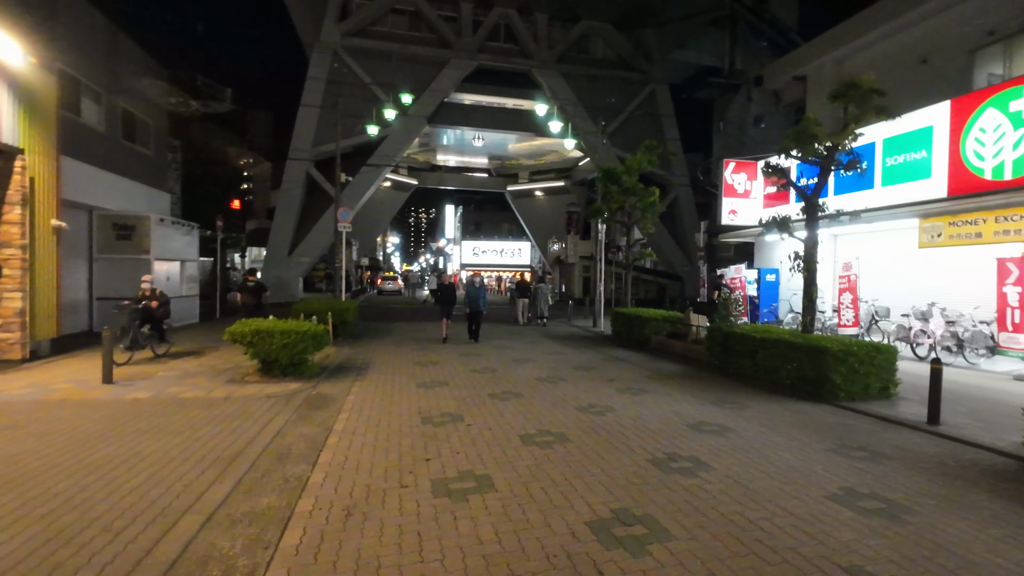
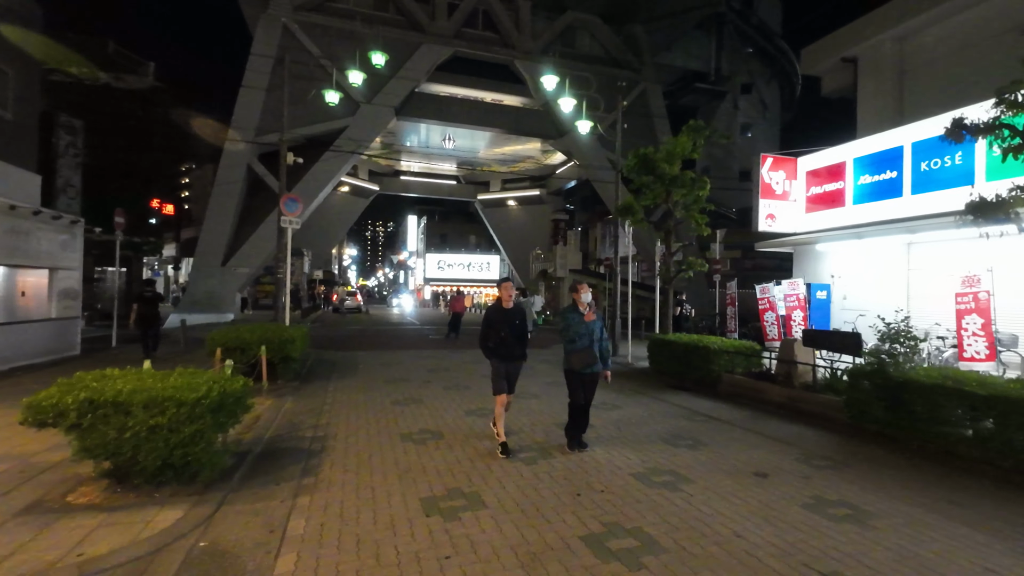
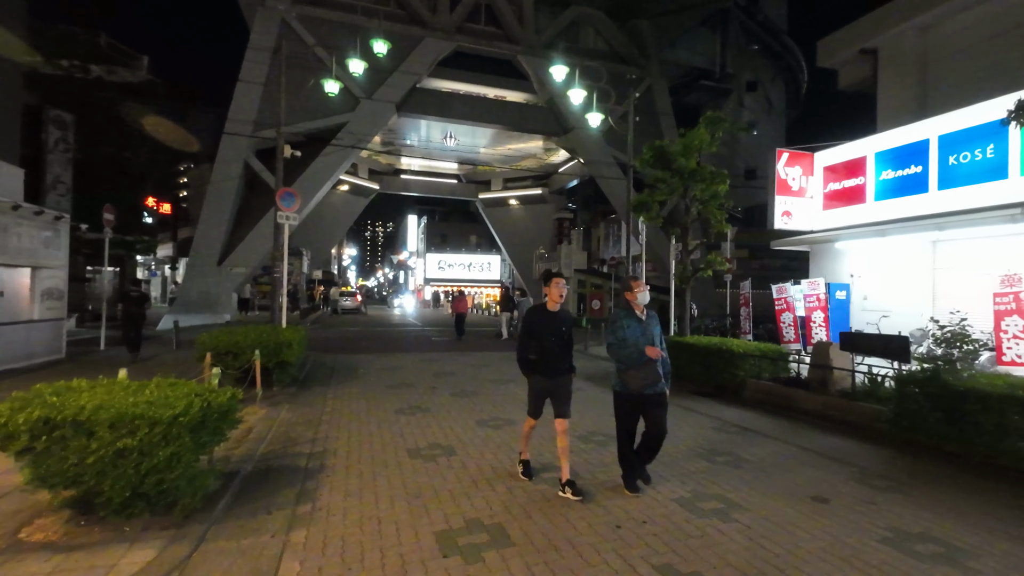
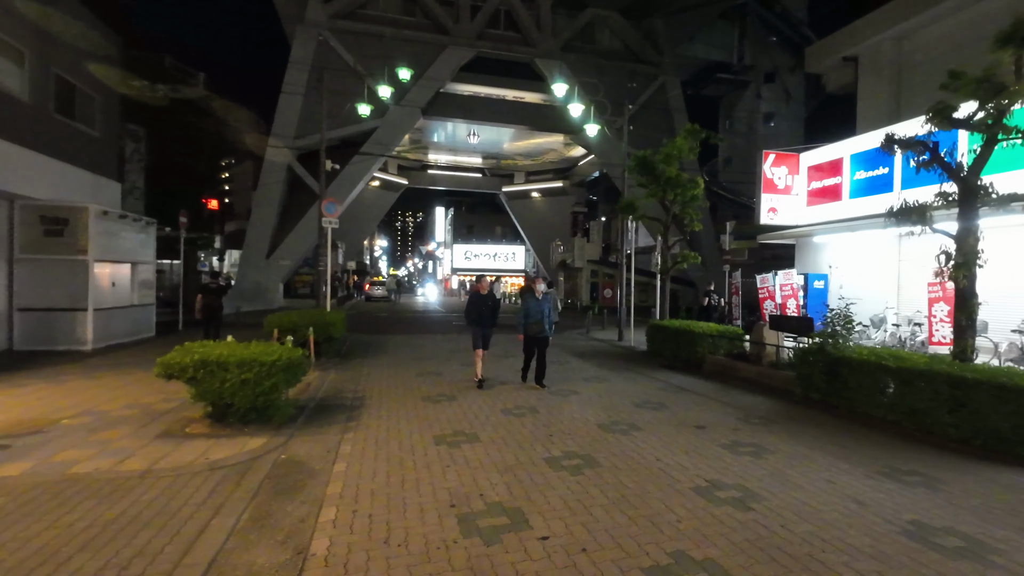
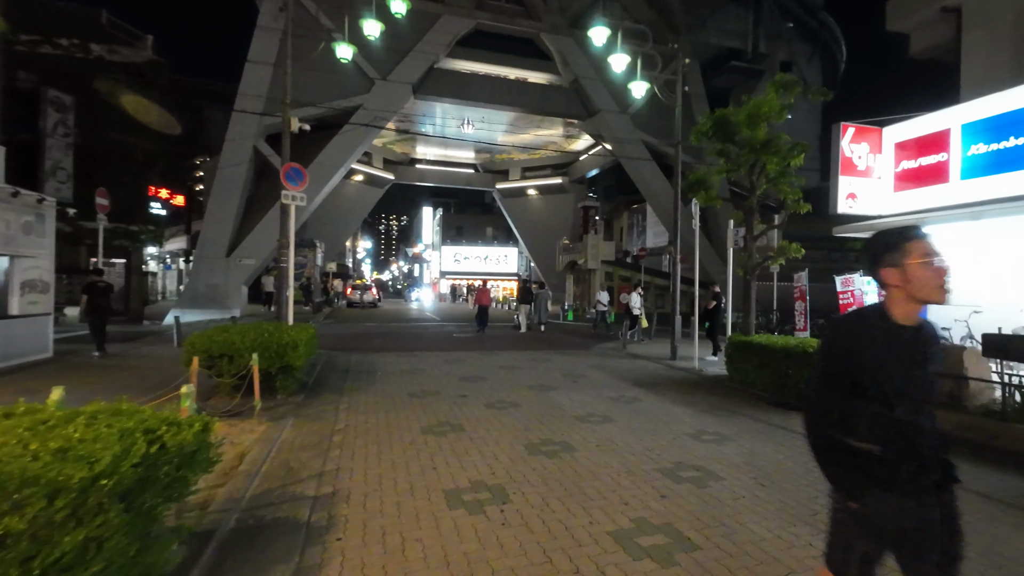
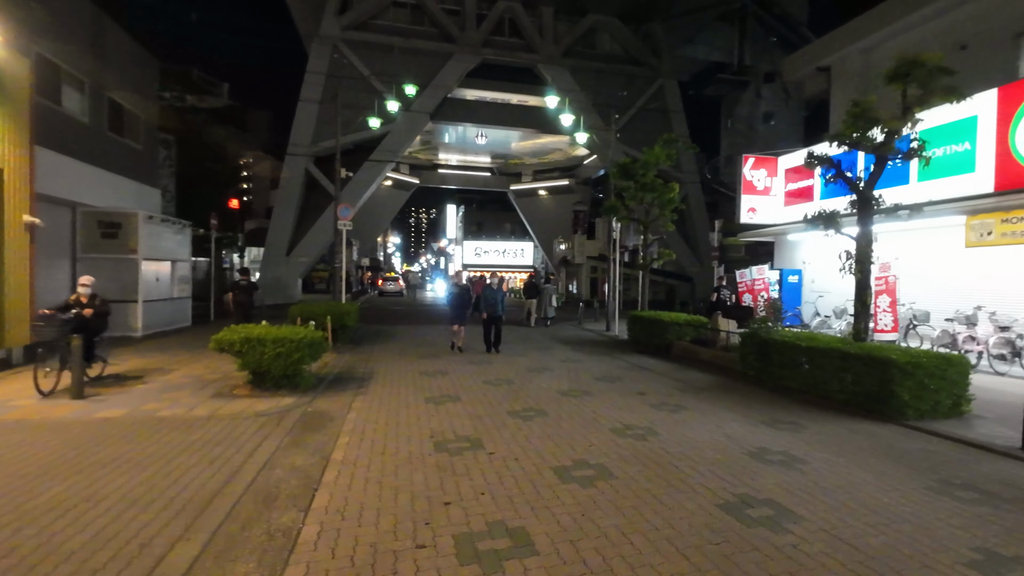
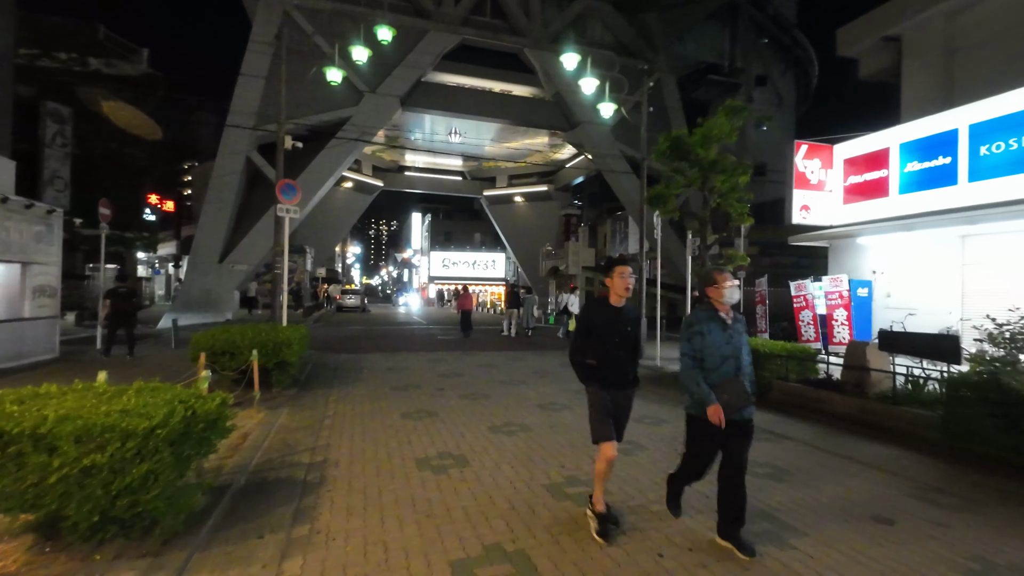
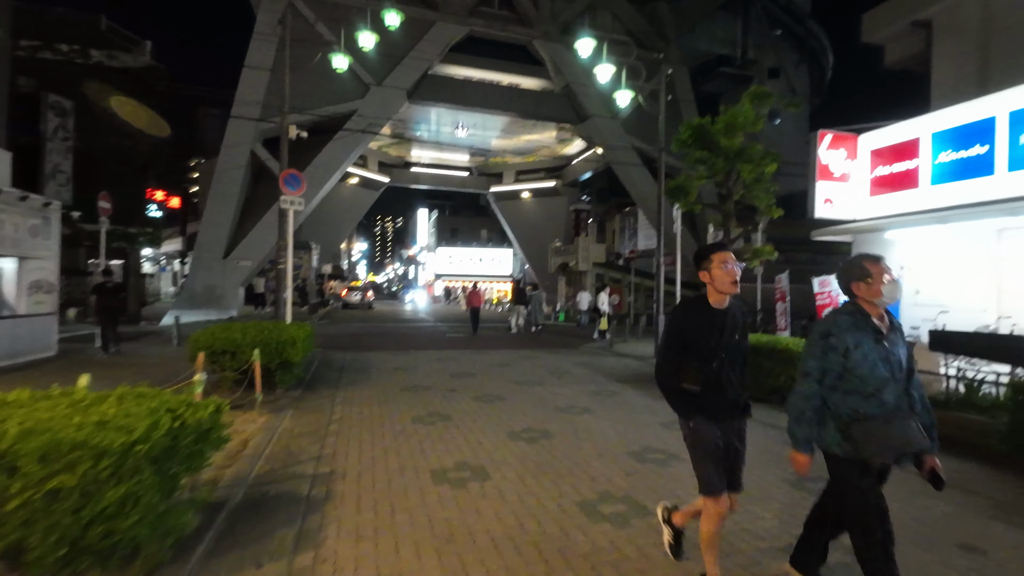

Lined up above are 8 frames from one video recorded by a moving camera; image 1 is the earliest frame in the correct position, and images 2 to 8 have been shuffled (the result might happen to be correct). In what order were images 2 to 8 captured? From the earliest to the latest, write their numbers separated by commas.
6, 4, 2, 3, 7, 8, 5
